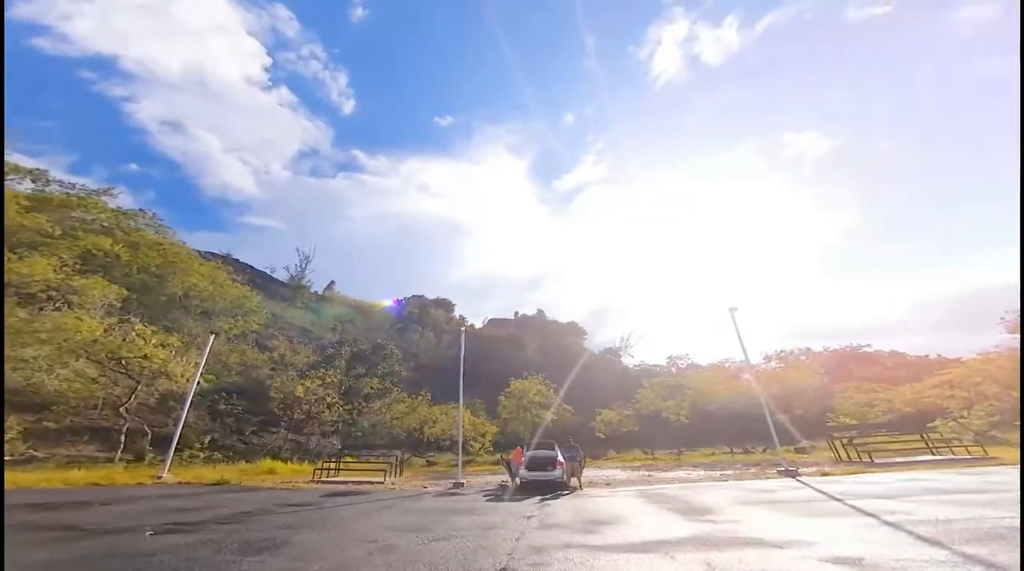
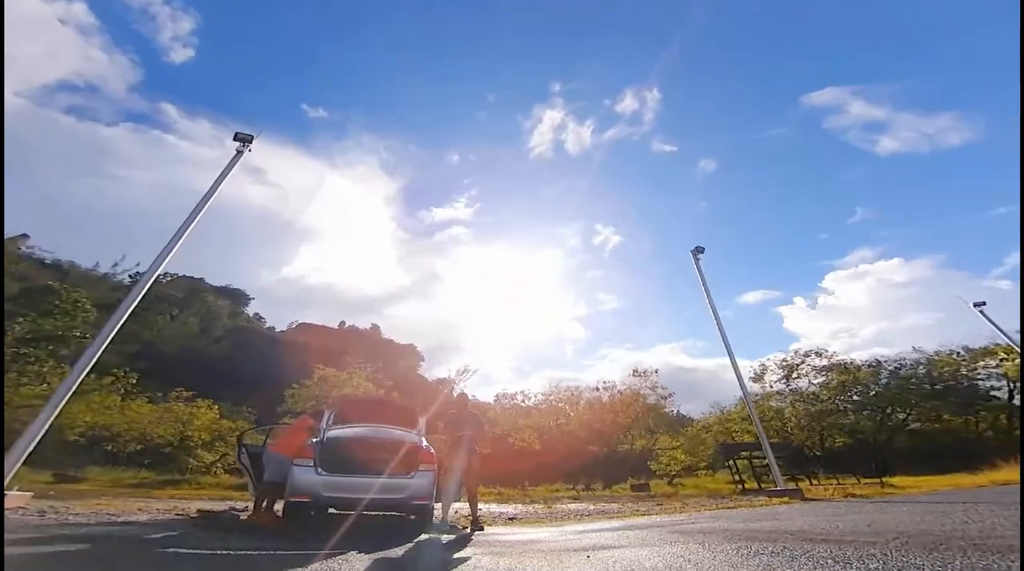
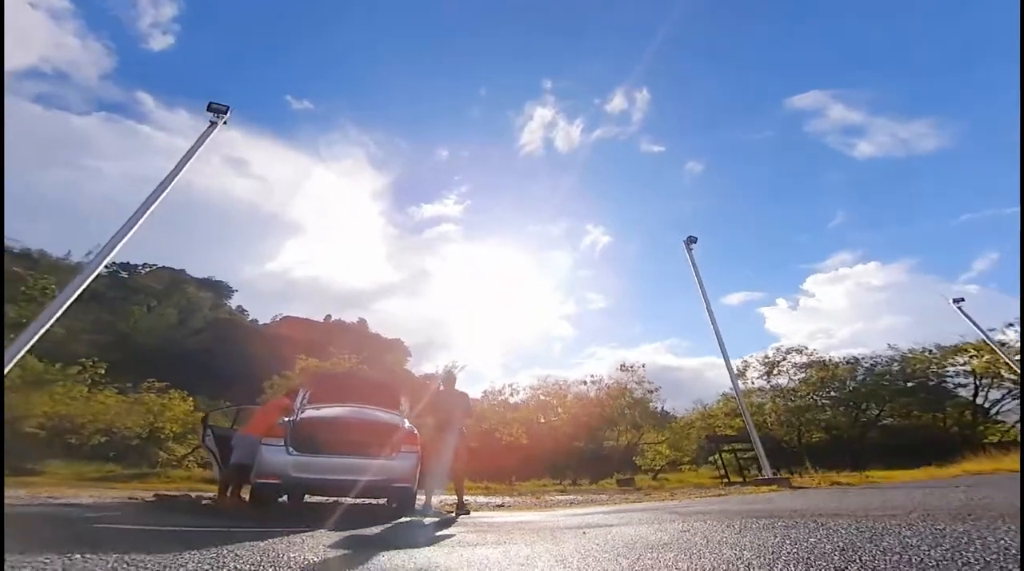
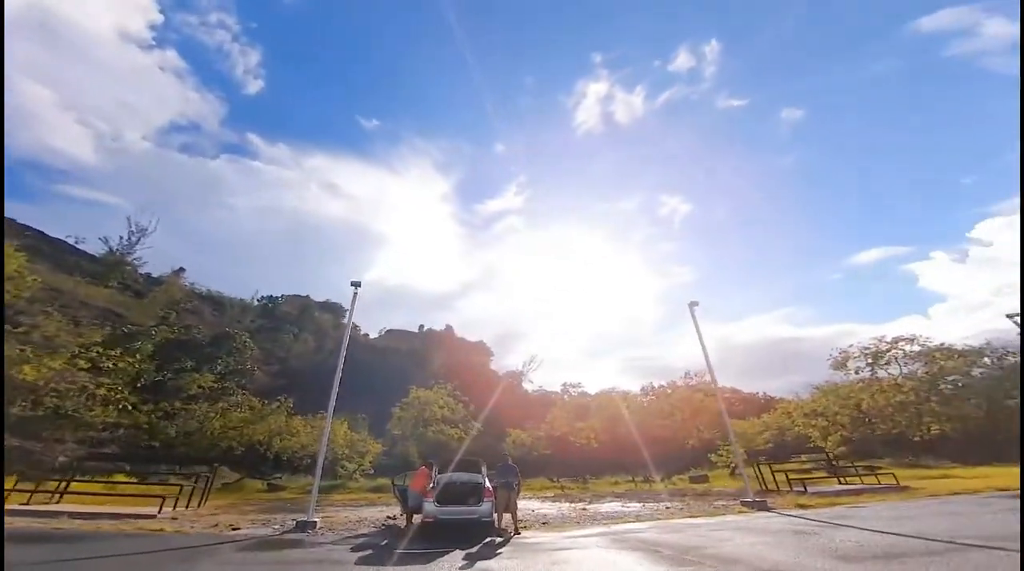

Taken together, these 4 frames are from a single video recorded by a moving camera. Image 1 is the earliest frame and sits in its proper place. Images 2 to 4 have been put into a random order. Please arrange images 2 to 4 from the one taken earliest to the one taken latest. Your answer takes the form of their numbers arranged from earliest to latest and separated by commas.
4, 2, 3
